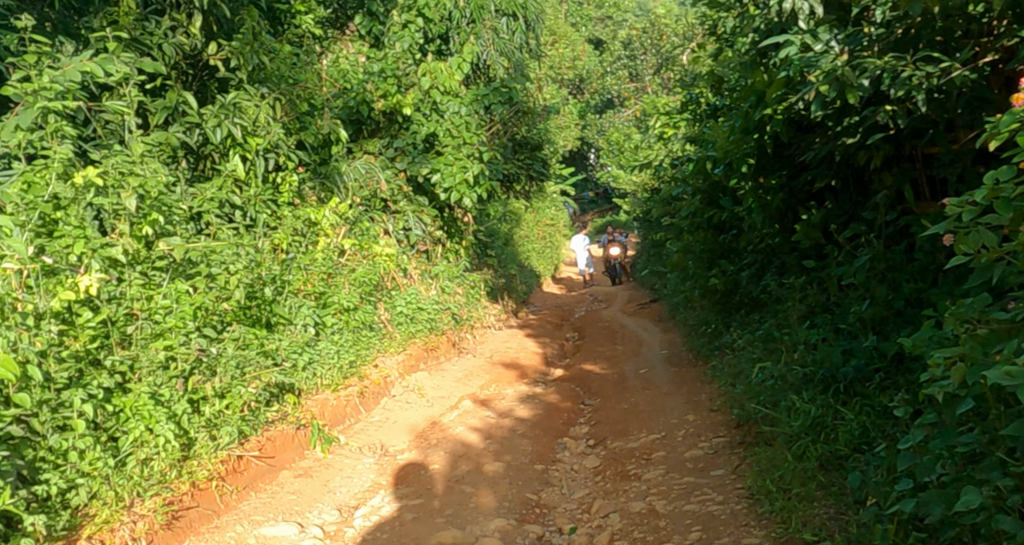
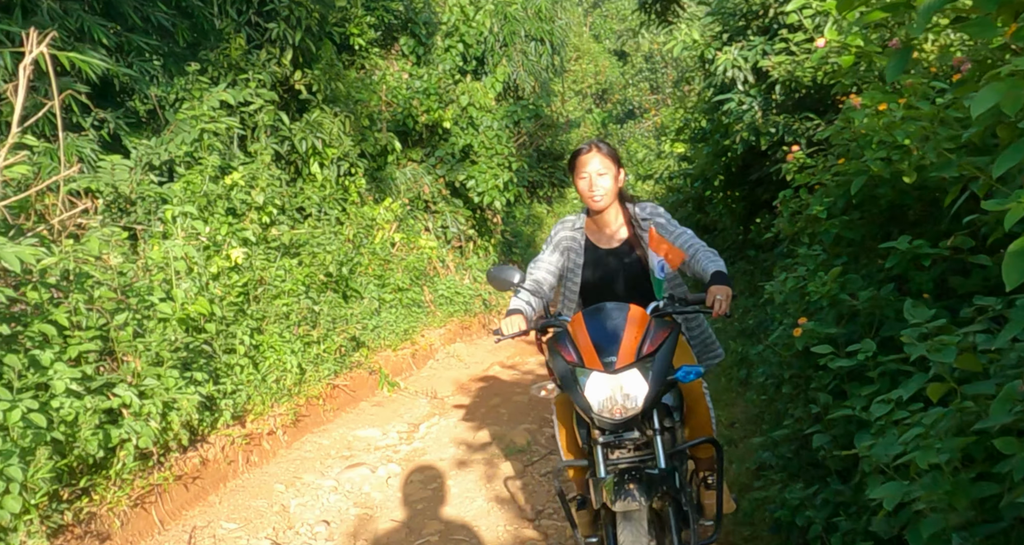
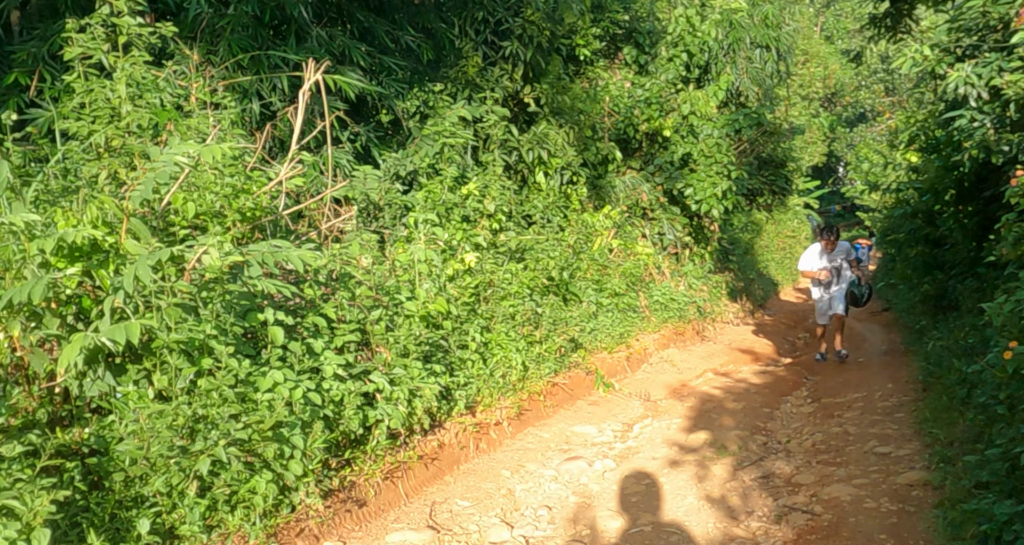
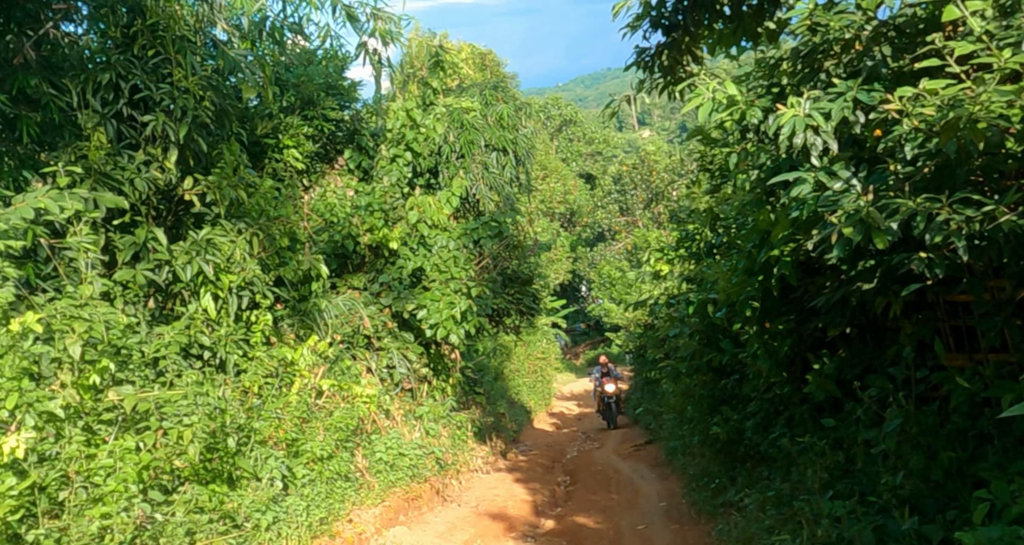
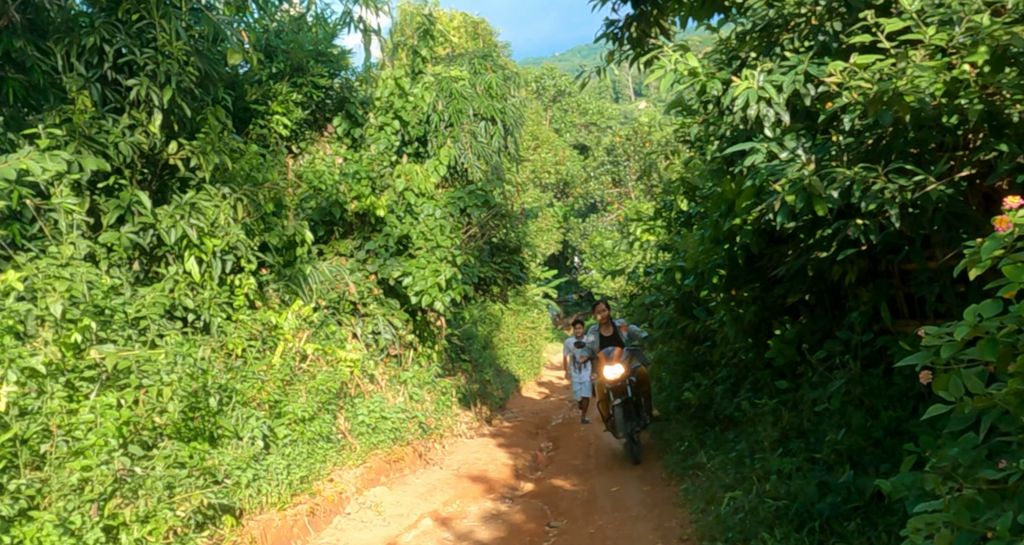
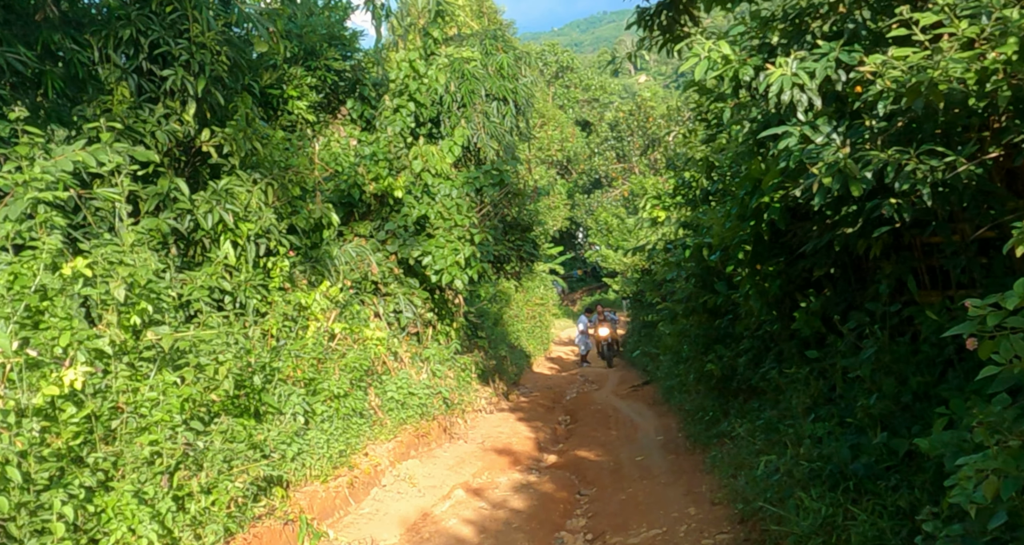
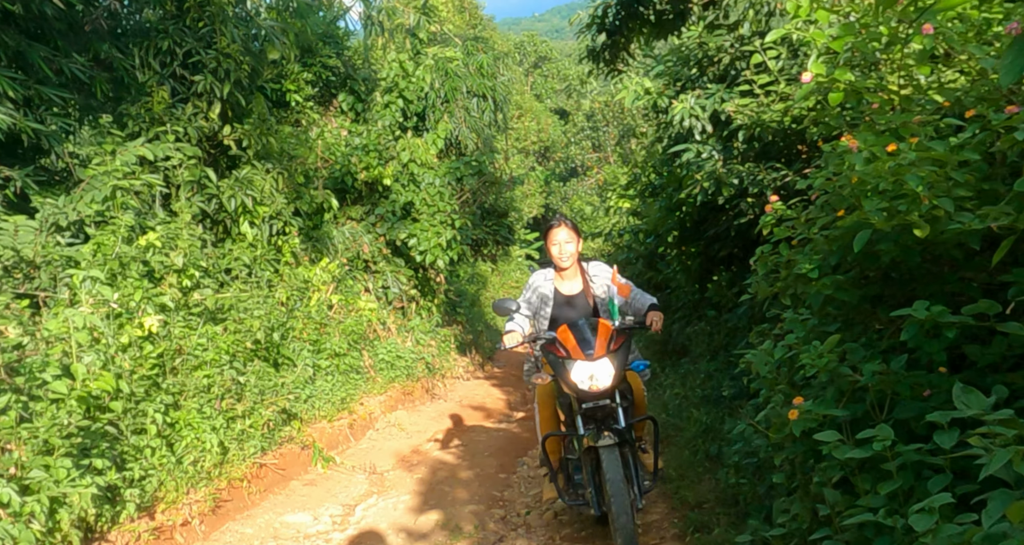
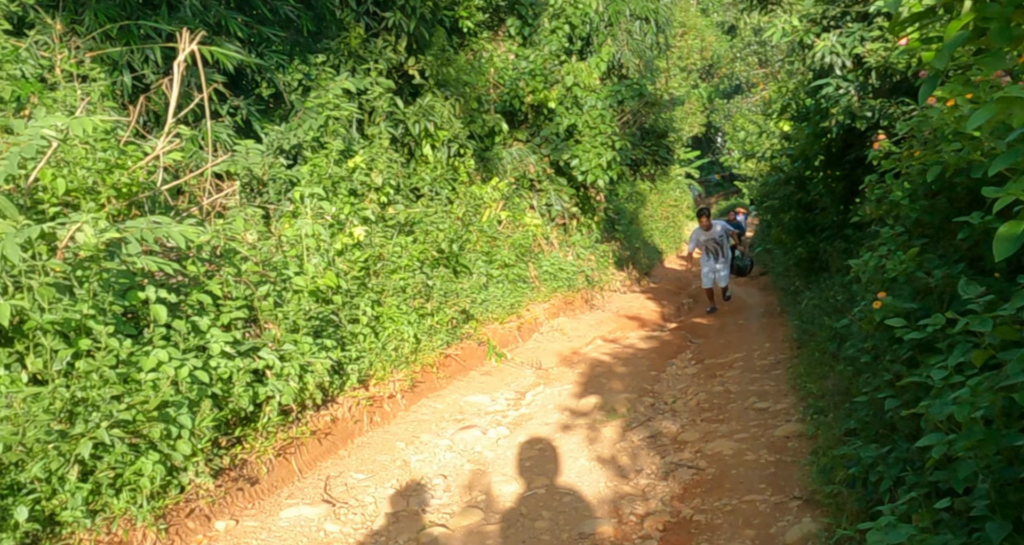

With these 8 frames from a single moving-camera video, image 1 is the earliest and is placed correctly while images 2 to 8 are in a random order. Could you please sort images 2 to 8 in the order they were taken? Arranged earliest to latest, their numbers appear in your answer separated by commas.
6, 4, 5, 7, 2, 8, 3
